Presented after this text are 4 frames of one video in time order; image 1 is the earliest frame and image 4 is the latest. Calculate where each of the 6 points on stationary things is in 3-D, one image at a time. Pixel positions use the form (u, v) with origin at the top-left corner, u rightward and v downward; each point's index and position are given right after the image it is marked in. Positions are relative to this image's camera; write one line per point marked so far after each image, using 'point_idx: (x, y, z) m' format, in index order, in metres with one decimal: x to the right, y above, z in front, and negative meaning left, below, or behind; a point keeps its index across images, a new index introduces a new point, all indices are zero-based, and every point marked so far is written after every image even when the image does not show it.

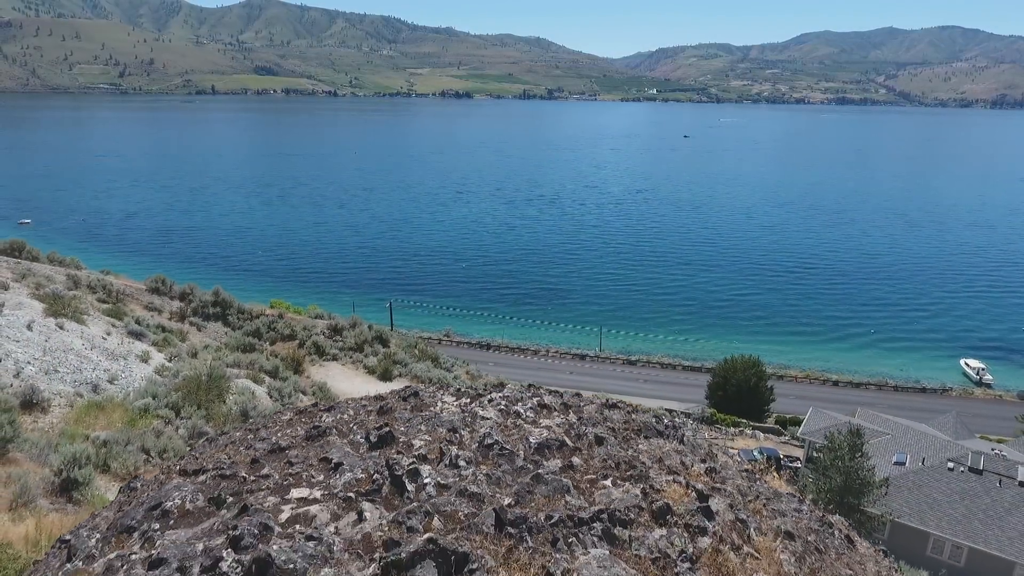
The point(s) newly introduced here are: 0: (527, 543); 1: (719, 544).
0: (+0.2, -2.1, +5.4) m
1: (+1.8, -2.2, +5.7) m
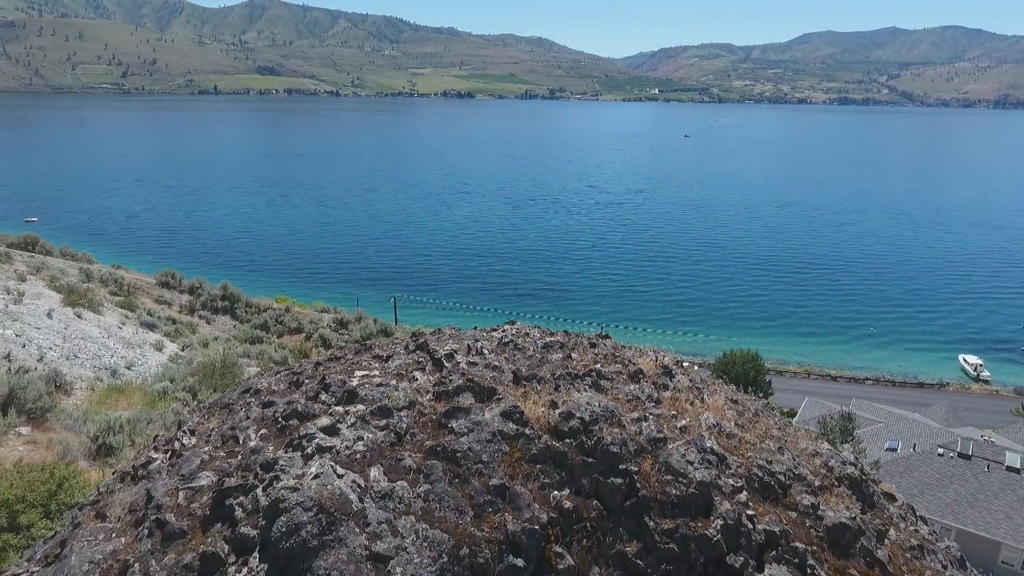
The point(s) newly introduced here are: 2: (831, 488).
0: (+0.3, -1.1, +7.4) m
1: (+2.0, -1.3, +7.7) m
2: (+3.5, -2.2, +7.0) m
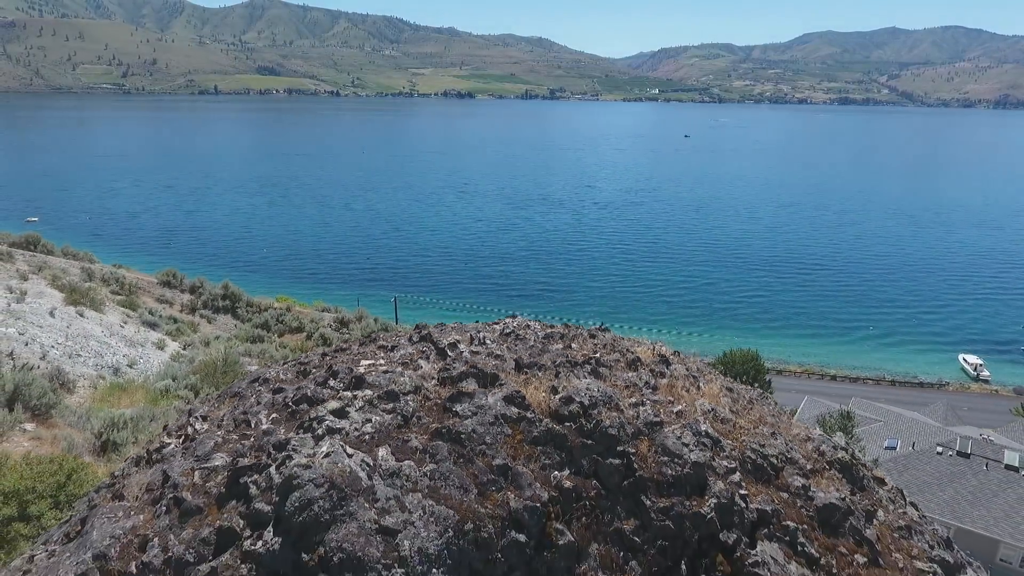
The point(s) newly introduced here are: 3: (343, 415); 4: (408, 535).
0: (+0.4, -1.0, +7.6) m
1: (+2.0, -1.1, +7.9) m
2: (+3.5, -2.1, +7.3) m
3: (-1.7, -1.3, +6.5) m
4: (-0.9, -2.1, +5.4) m
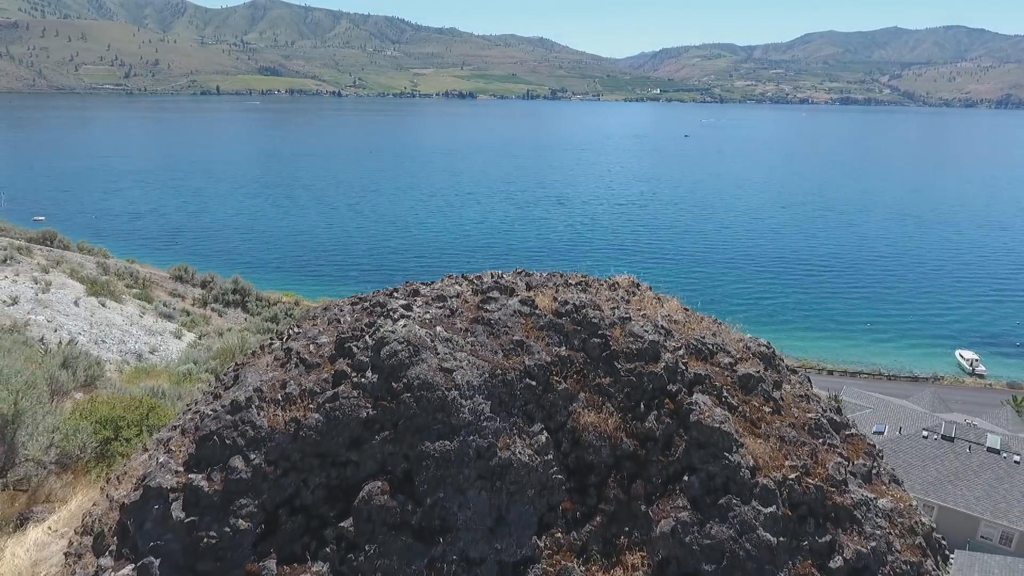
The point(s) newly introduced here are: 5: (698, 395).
0: (+0.6, -0.1, +10.5) m
1: (+2.2, -0.2, +10.8) m
2: (+3.7, -1.1, +10.1) m
3: (-1.5, -0.3, +9.3) m
4: (-0.7, -1.1, +8.2) m
5: (+2.5, -1.5, +8.9) m
